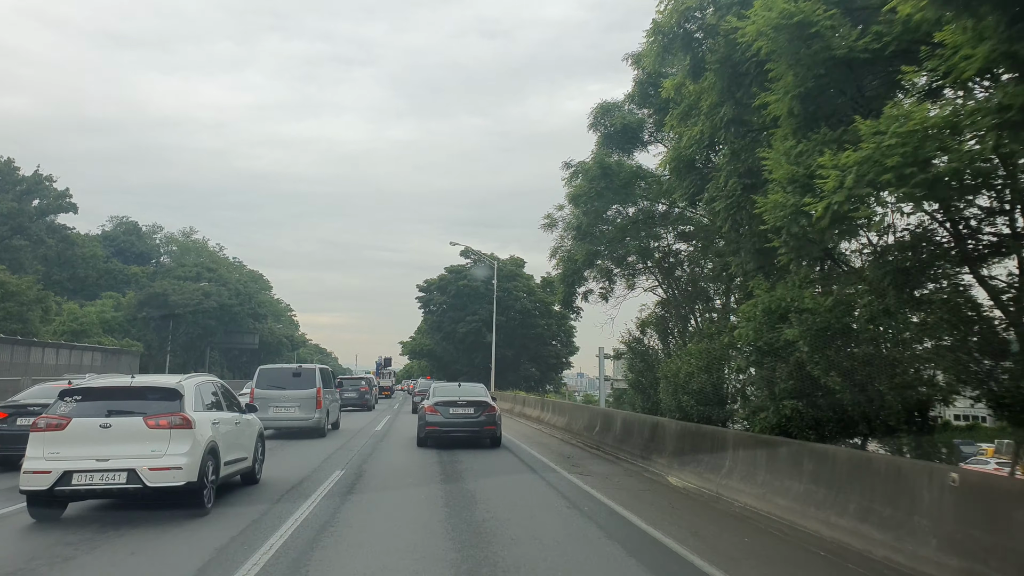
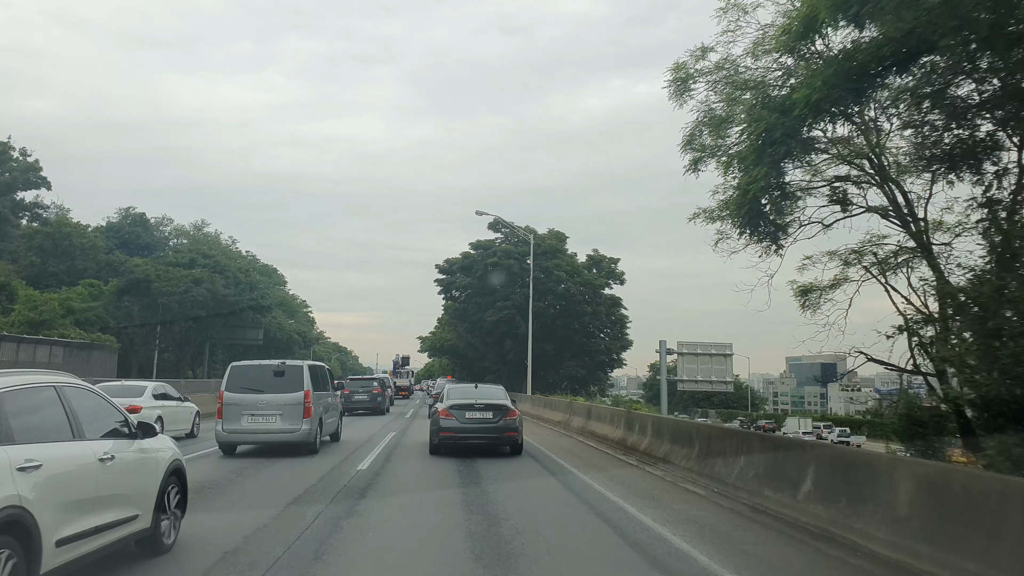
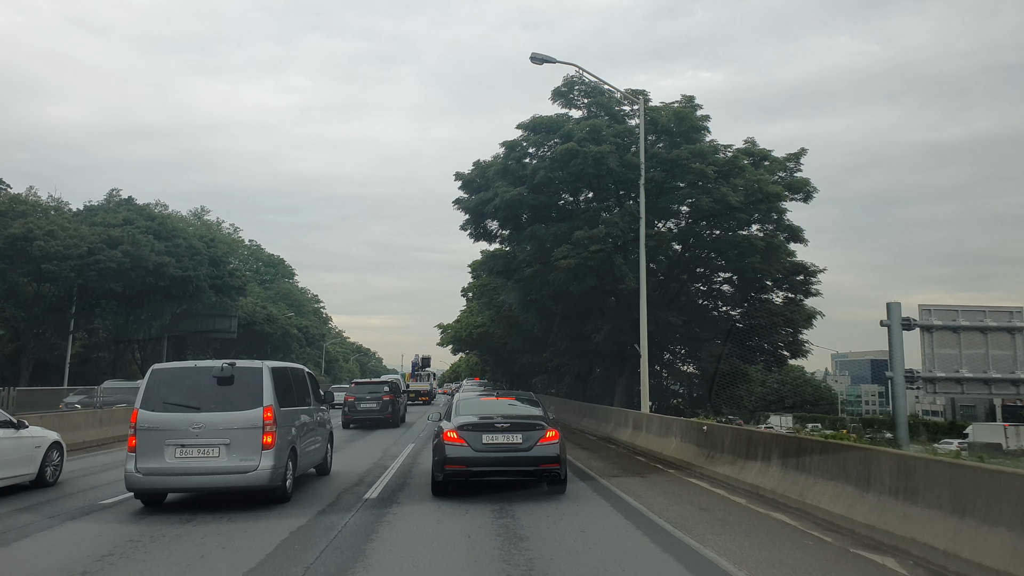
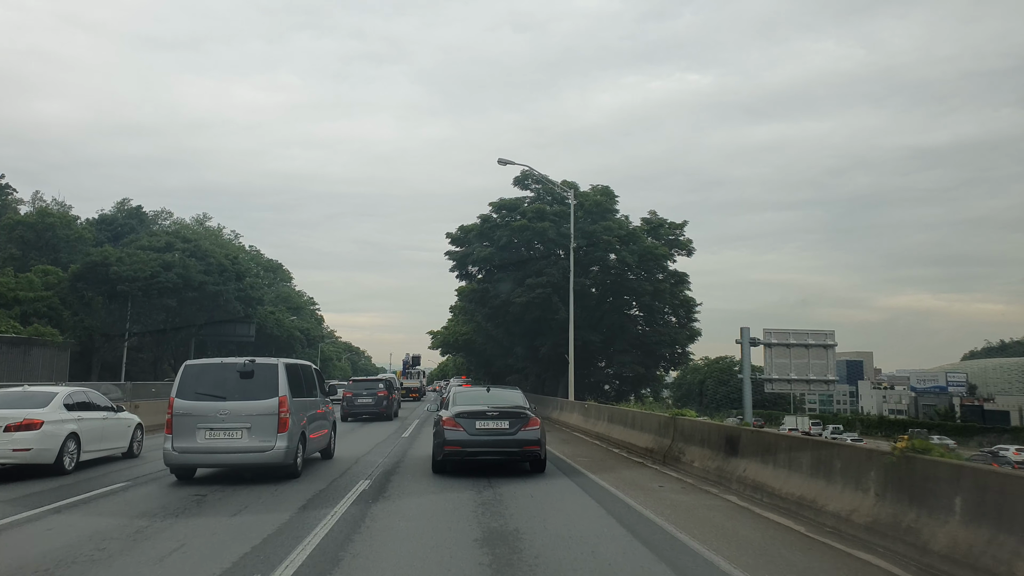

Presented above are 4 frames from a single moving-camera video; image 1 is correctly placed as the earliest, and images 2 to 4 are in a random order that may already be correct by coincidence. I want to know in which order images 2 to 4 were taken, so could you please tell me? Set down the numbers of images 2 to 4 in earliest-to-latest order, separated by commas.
2, 4, 3
